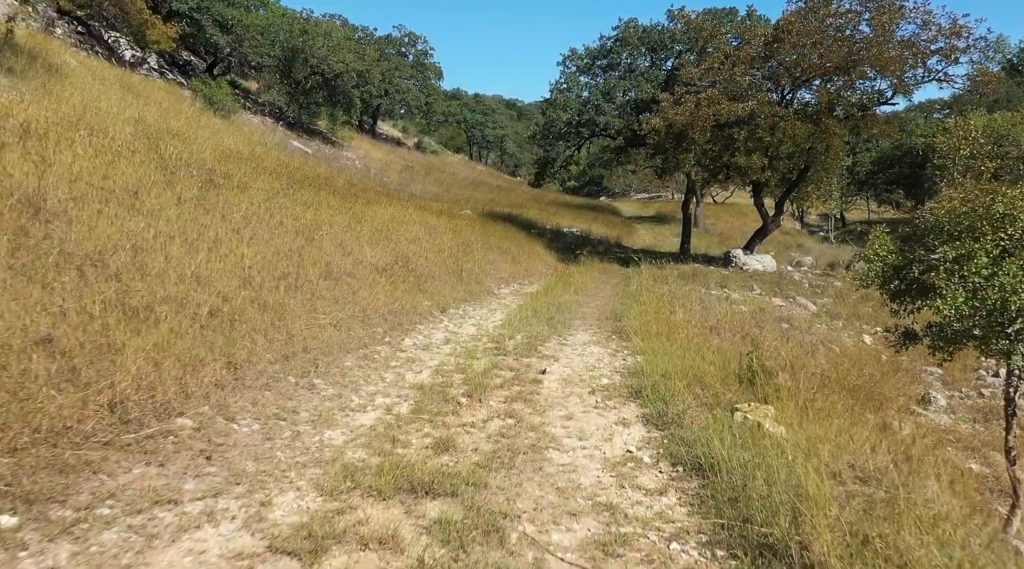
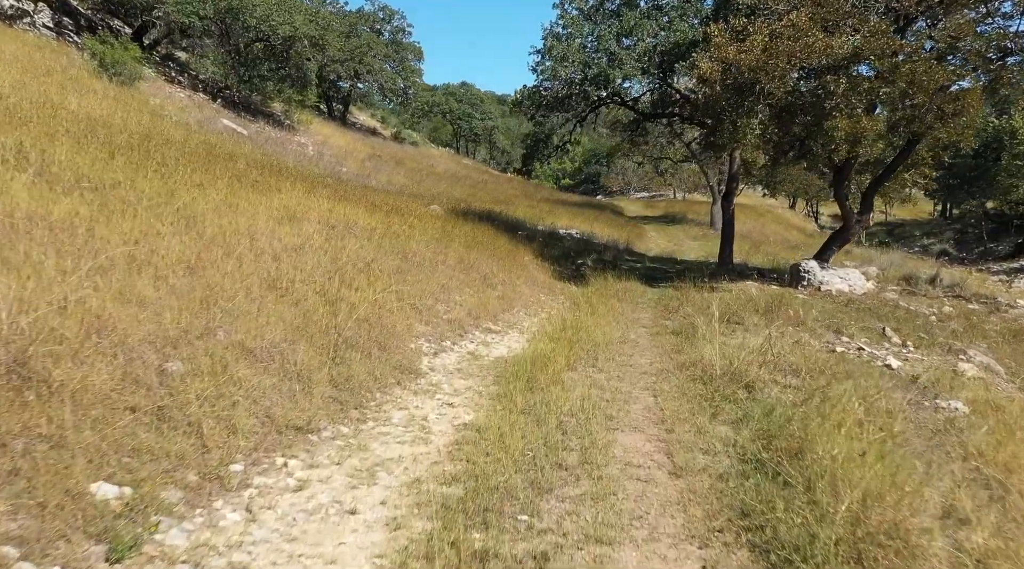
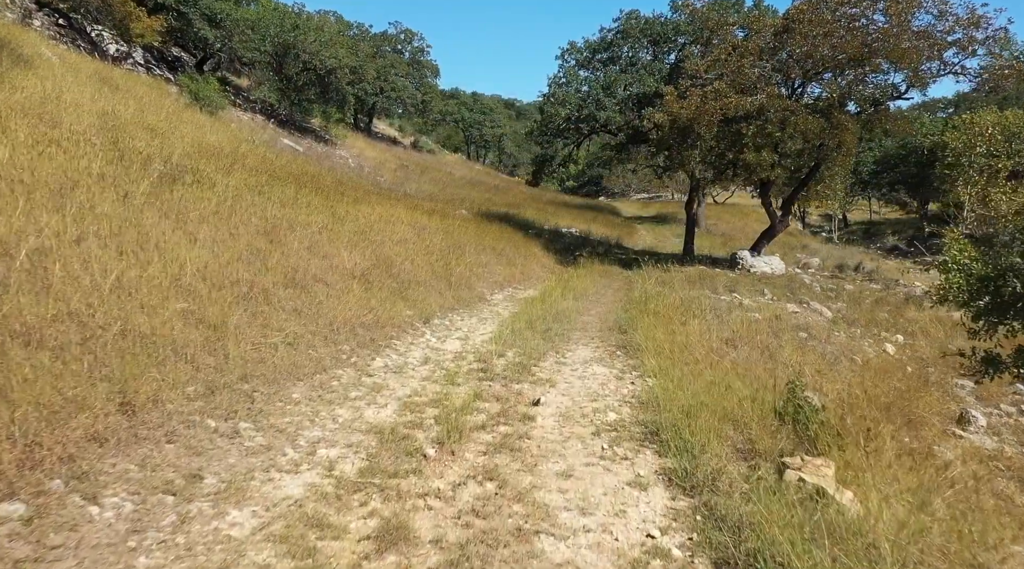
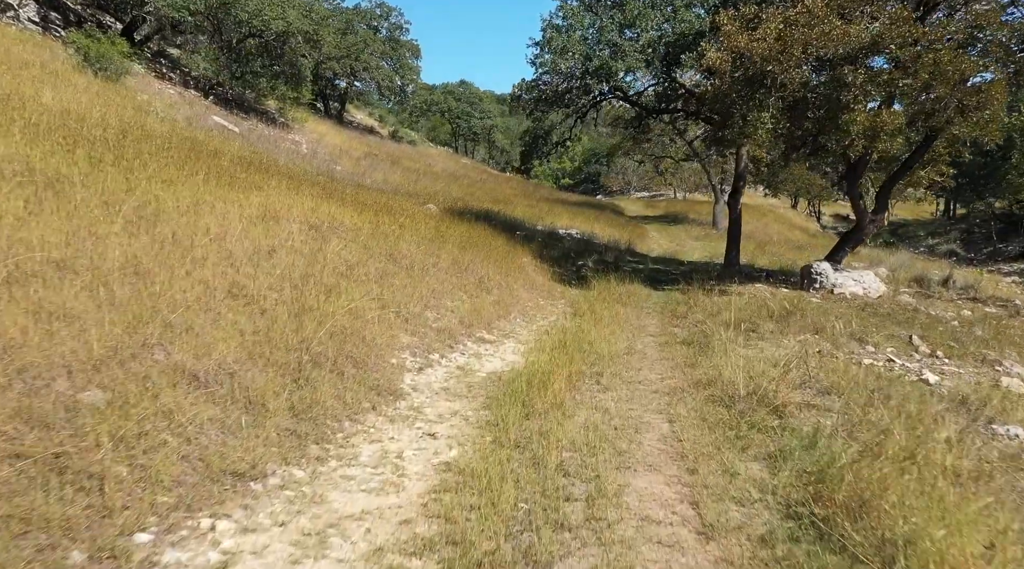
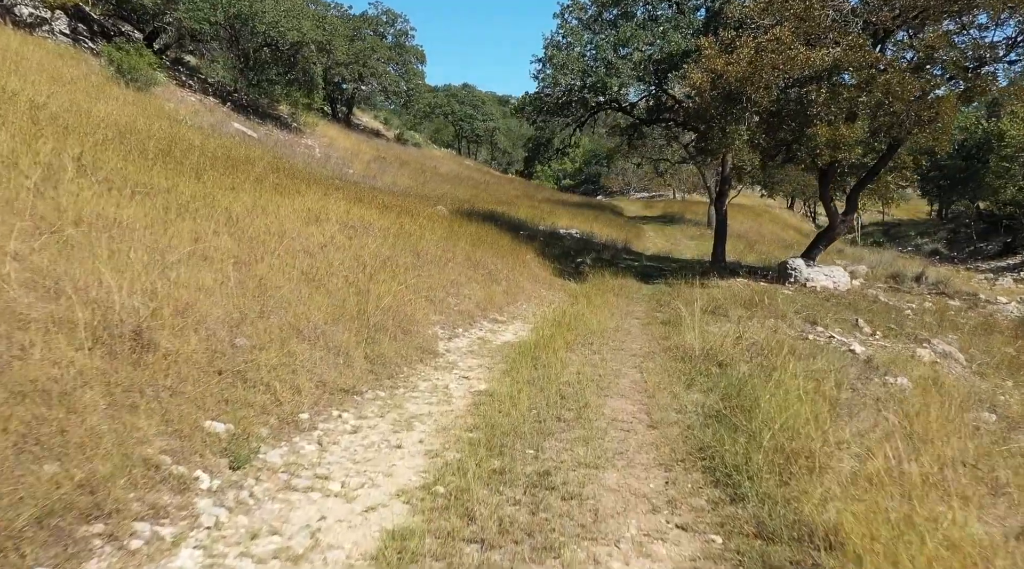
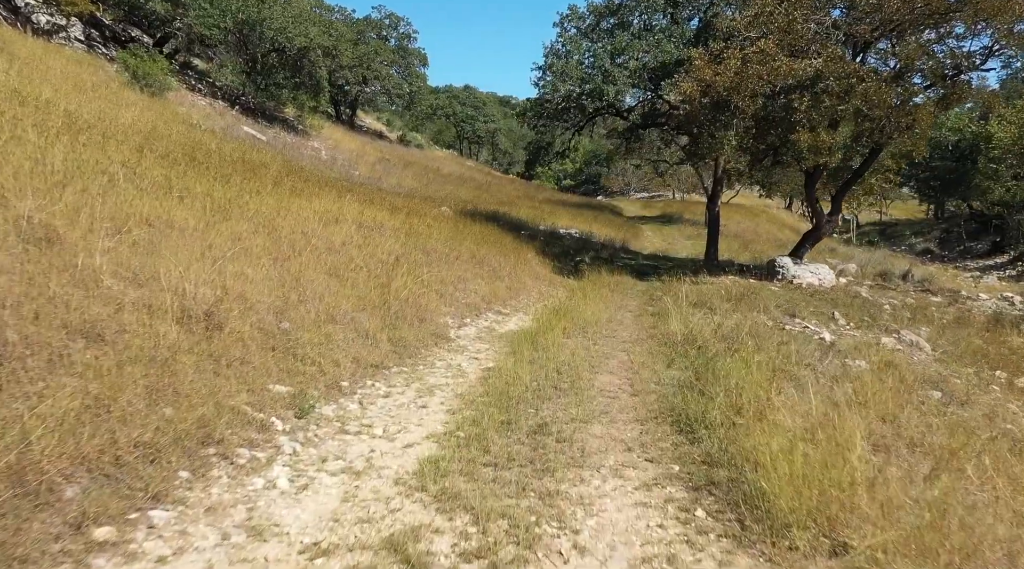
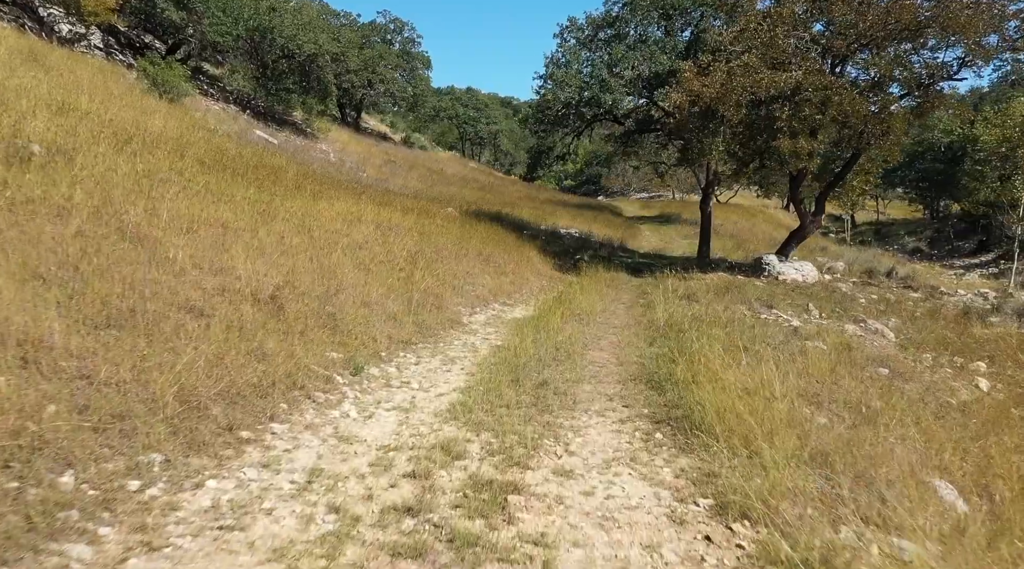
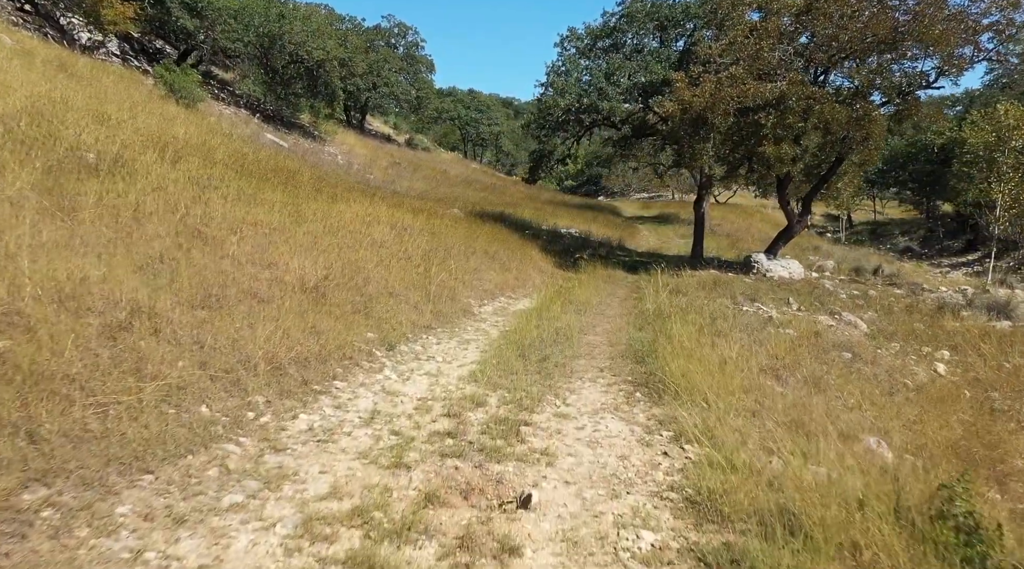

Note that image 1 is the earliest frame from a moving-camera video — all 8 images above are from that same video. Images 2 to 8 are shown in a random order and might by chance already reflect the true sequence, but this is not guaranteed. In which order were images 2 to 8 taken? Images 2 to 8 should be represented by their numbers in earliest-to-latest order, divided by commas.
3, 8, 7, 6, 5, 2, 4
